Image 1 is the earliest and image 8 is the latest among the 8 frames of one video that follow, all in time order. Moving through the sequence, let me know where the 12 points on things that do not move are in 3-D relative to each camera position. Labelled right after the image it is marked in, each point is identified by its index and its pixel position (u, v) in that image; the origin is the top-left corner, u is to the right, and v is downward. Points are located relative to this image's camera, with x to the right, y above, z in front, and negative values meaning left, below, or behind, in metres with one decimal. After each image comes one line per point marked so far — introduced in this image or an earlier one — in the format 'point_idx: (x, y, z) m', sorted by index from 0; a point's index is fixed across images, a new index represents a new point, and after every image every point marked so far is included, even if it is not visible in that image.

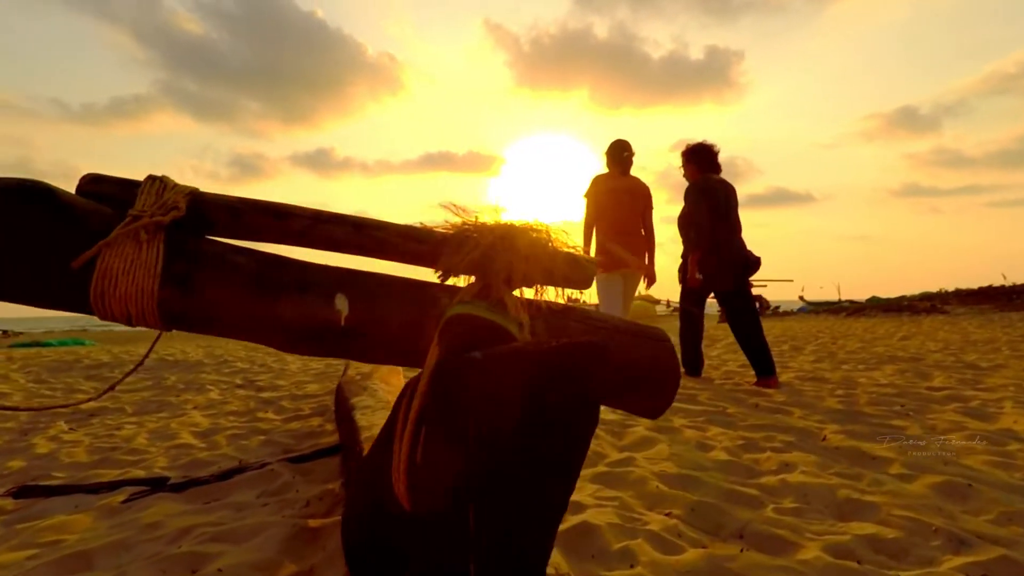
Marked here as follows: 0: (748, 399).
0: (+1.8, -0.8, +4.3) m
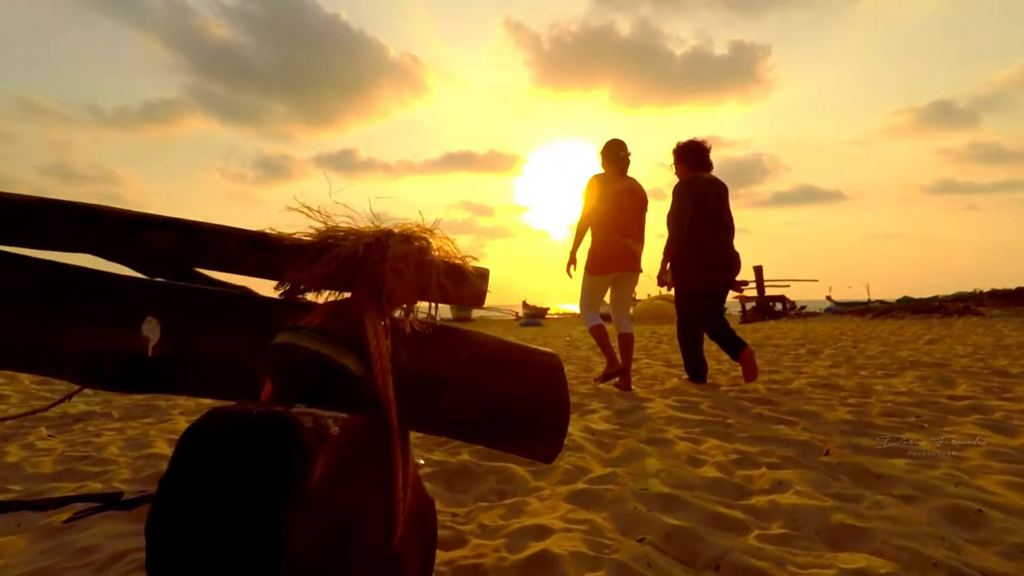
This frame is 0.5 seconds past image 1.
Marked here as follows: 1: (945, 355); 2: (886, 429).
0: (+1.7, -0.9, +4.1) m
1: (+5.6, -0.9, +7.3) m
2: (+2.3, -0.8, +3.4) m
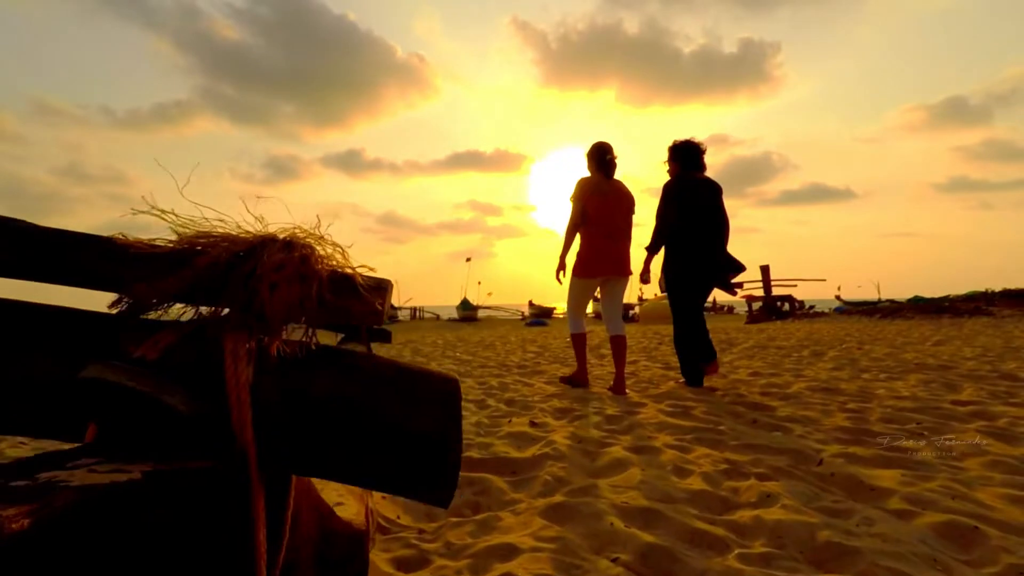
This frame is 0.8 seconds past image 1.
0: (+1.7, -0.9, +4.0) m
1: (+5.6, -0.9, +7.2) m
2: (+2.2, -0.9, +3.3) m
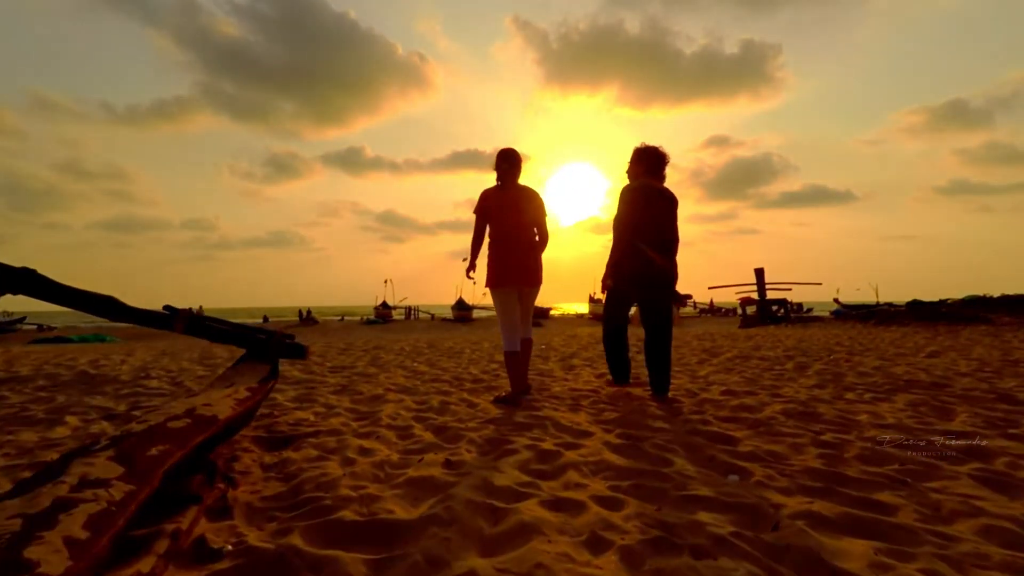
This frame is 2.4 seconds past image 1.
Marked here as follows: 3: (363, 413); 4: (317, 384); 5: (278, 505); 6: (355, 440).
0: (+1.2, -1.0, +3.4) m
1: (+5.1, -1.0, +6.6) m
2: (+1.7, -1.0, +2.8) m
3: (-1.2, -1.0, +4.5) m
4: (-2.0, -1.0, +5.8) m
5: (-1.0, -0.9, +2.4) m
6: (-1.0, -1.0, +3.6) m
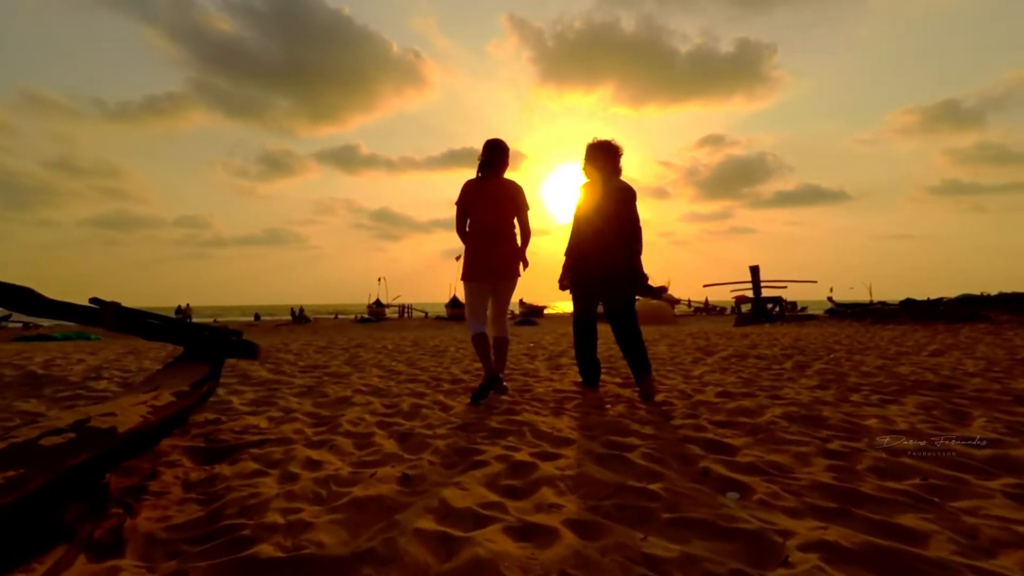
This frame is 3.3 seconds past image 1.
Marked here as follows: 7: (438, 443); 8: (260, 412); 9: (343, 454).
0: (+1.0, -0.9, +3.0) m
1: (+4.9, -0.9, +6.3) m
2: (+1.5, -0.9, +2.4) m
3: (-1.4, -0.9, +4.0) m
4: (-2.2, -0.9, +5.4) m
5: (-1.2, -0.9, +2.0) m
6: (-1.2, -0.9, +3.2) m
7: (-0.4, -0.9, +3.4) m
8: (-1.9, -0.9, +4.2) m
9: (-1.0, -0.9, +3.2) m
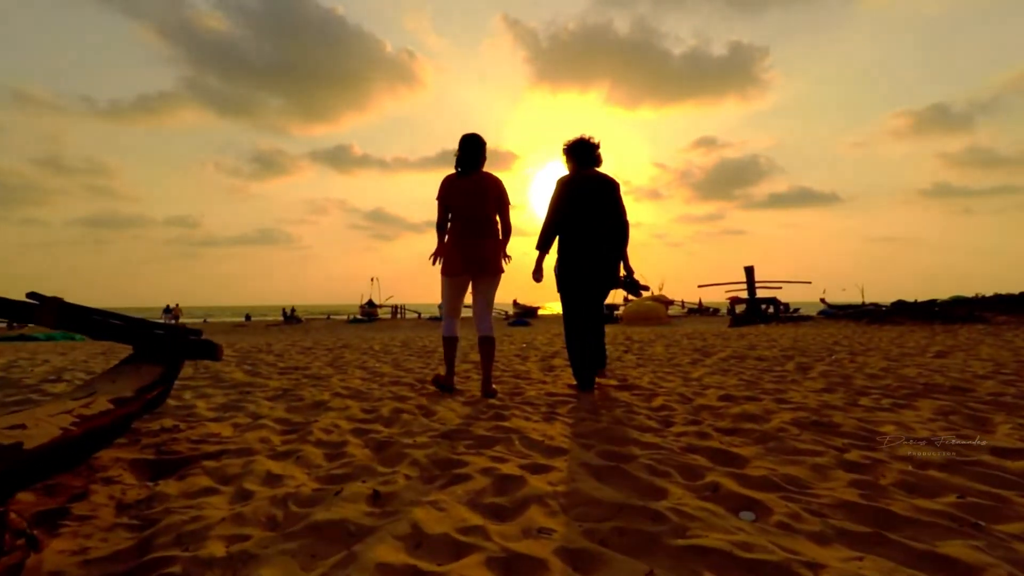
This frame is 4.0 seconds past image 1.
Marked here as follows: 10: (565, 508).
0: (+0.9, -0.9, +2.7) m
1: (+4.8, -0.9, +6.0) m
2: (+1.5, -0.9, +2.1) m
3: (-1.4, -0.9, +3.7) m
4: (-2.3, -0.9, +5.1) m
5: (-1.2, -0.8, +1.7) m
6: (-1.2, -0.9, +2.8) m
7: (-0.5, -0.9, +3.1) m
8: (-1.9, -0.9, +3.9) m
9: (-1.0, -0.9, +2.9) m
10: (+0.2, -0.9, +2.3) m
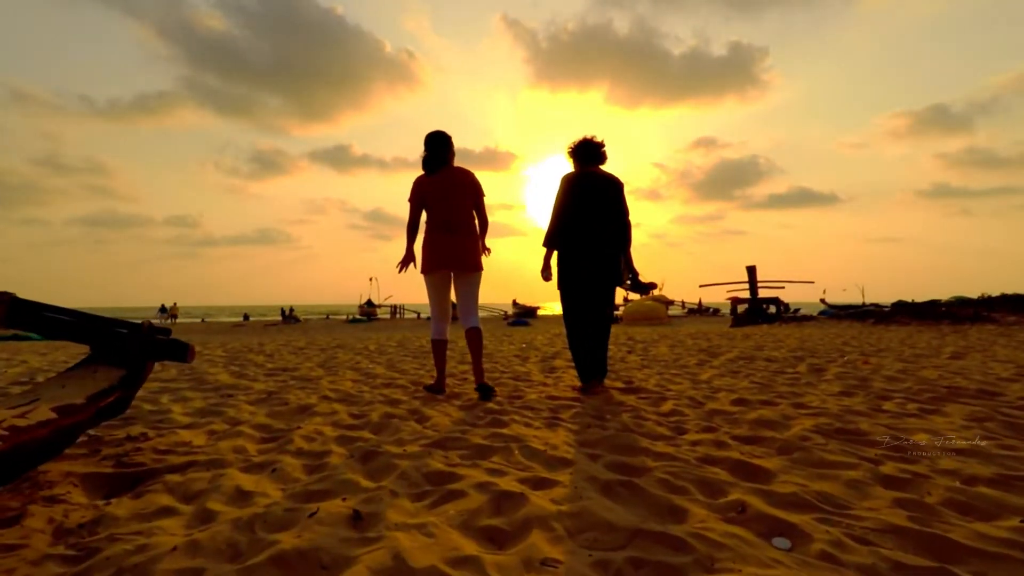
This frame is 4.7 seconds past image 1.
0: (+0.9, -0.9, +2.4) m
1: (+4.8, -0.9, +5.7) m
2: (+1.5, -0.9, +1.8) m
3: (-1.4, -0.9, +3.4) m
4: (-2.3, -0.9, +4.8) m
5: (-1.2, -0.8, +1.4) m
6: (-1.2, -0.9, +2.6) m
7: (-0.5, -0.9, +2.8) m
8: (-2.0, -0.9, +3.6) m
9: (-1.0, -0.9, +2.6) m
10: (+0.2, -0.9, +2.0) m
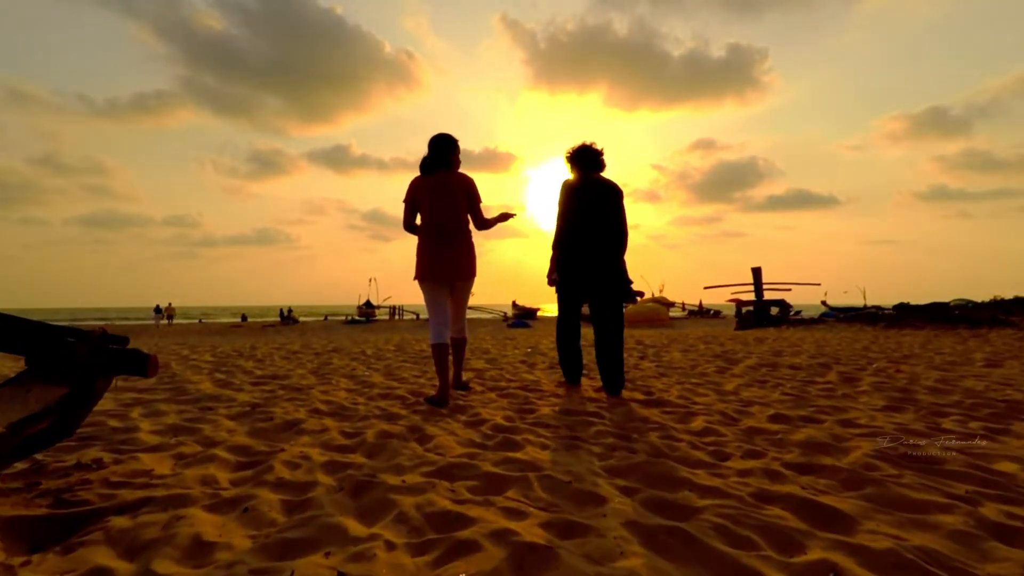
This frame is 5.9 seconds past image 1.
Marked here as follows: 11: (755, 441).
0: (+1.0, -0.9, +2.0) m
1: (+4.9, -0.9, +5.3) m
2: (+1.6, -0.9, +1.3) m
3: (-1.4, -0.9, +3.0) m
4: (-2.2, -0.9, +4.3) m
5: (-1.1, -0.8, +0.9) m
6: (-1.2, -0.9, +2.1) m
7: (-0.4, -0.9, +2.4) m
8: (-1.9, -0.9, +3.1) m
9: (-0.9, -0.9, +2.1) m
10: (+0.3, -0.9, +1.6) m
11: (+1.5, -0.9, +3.4) m
